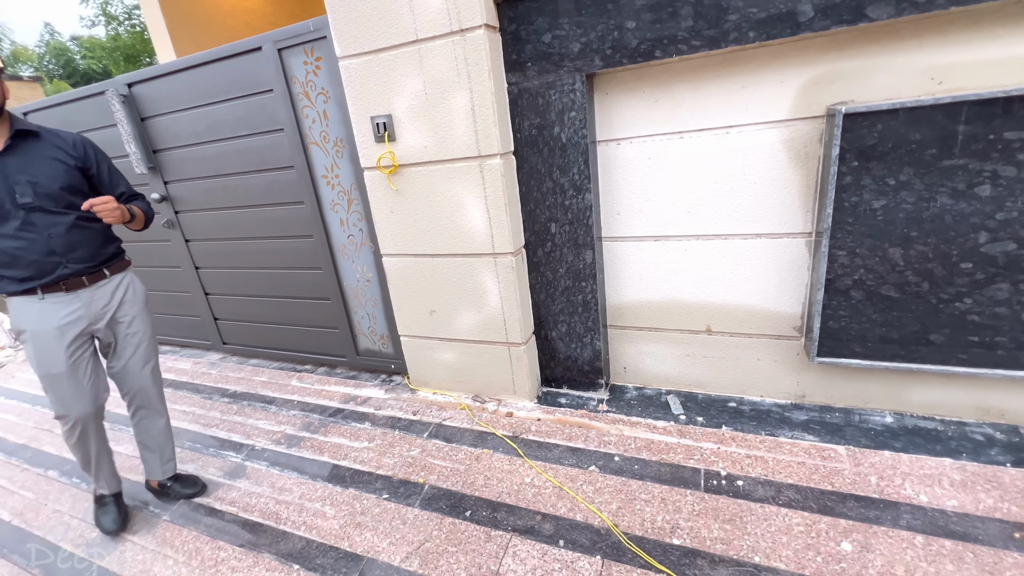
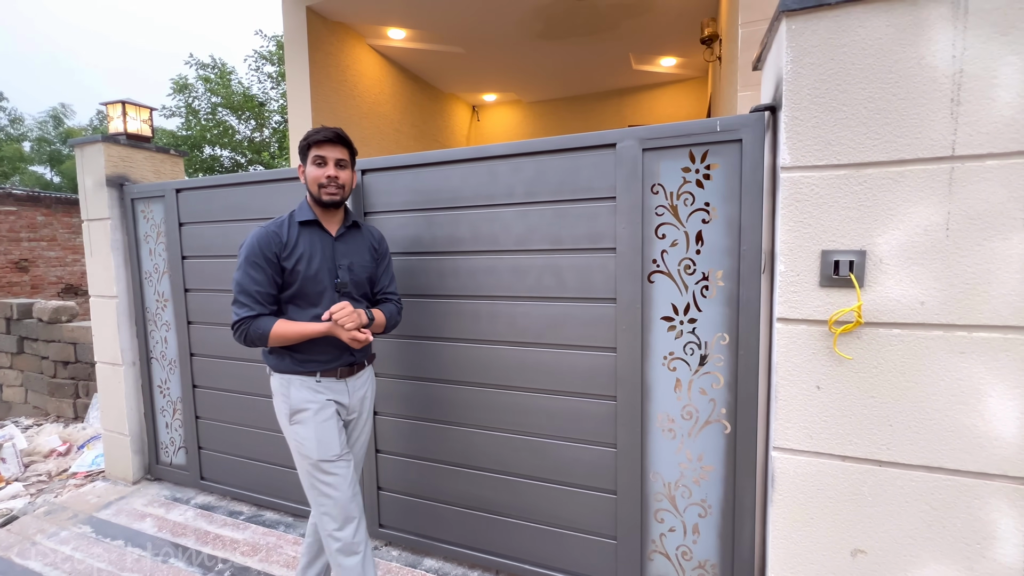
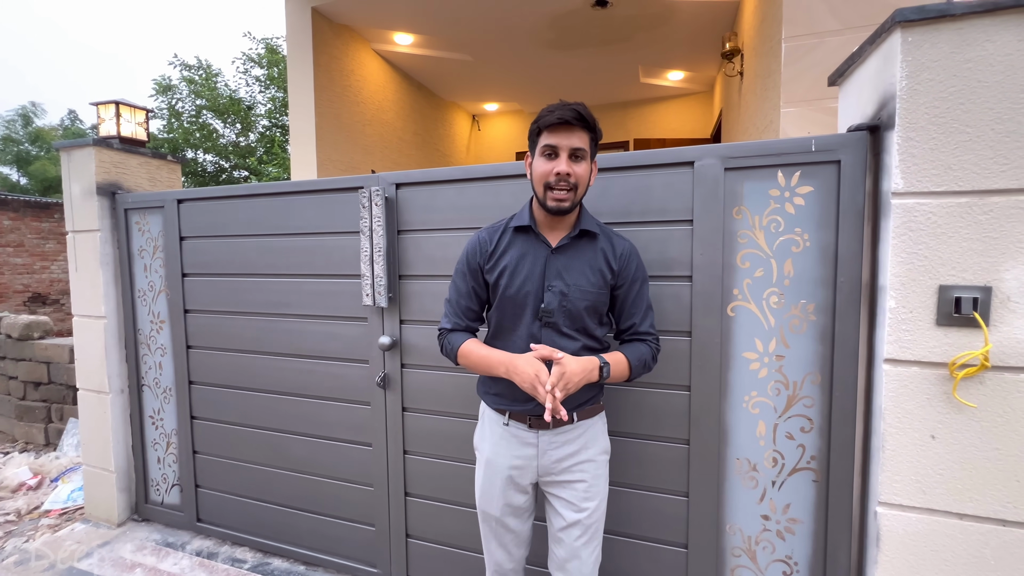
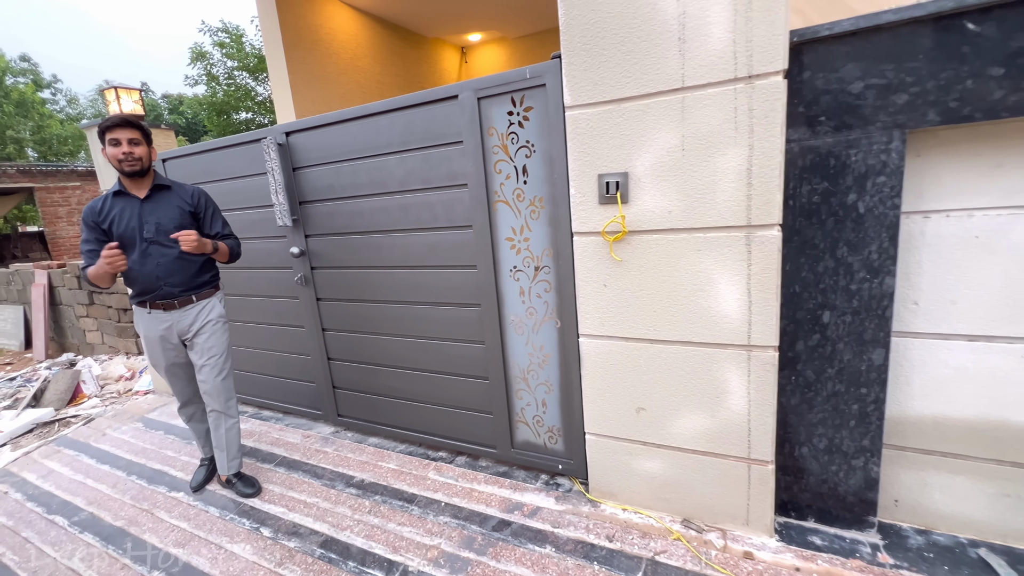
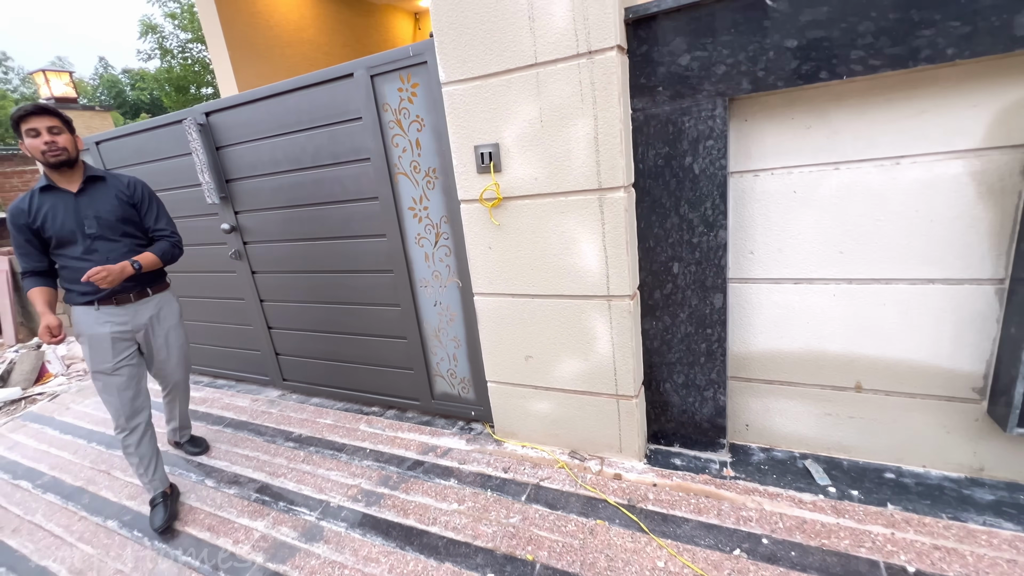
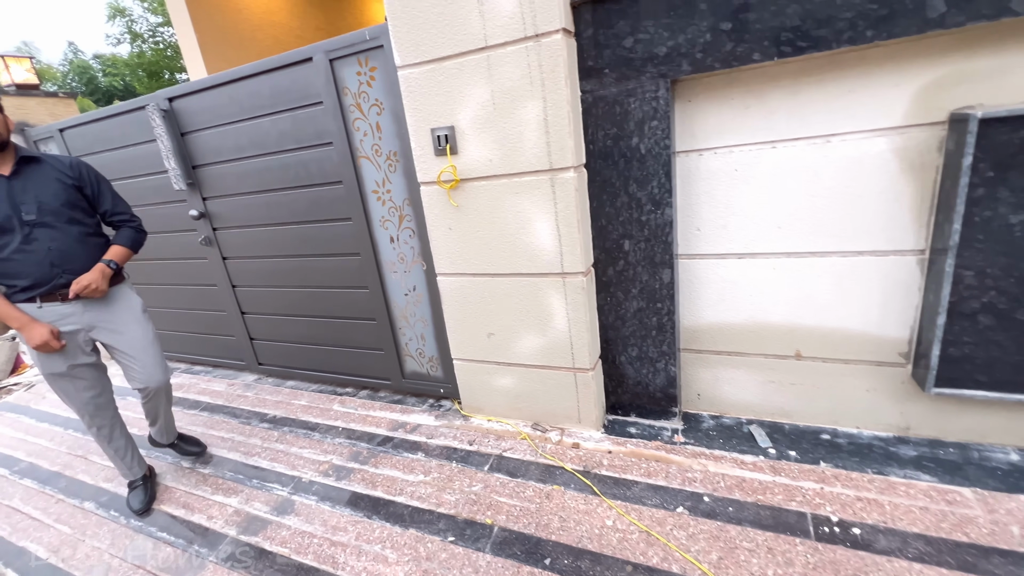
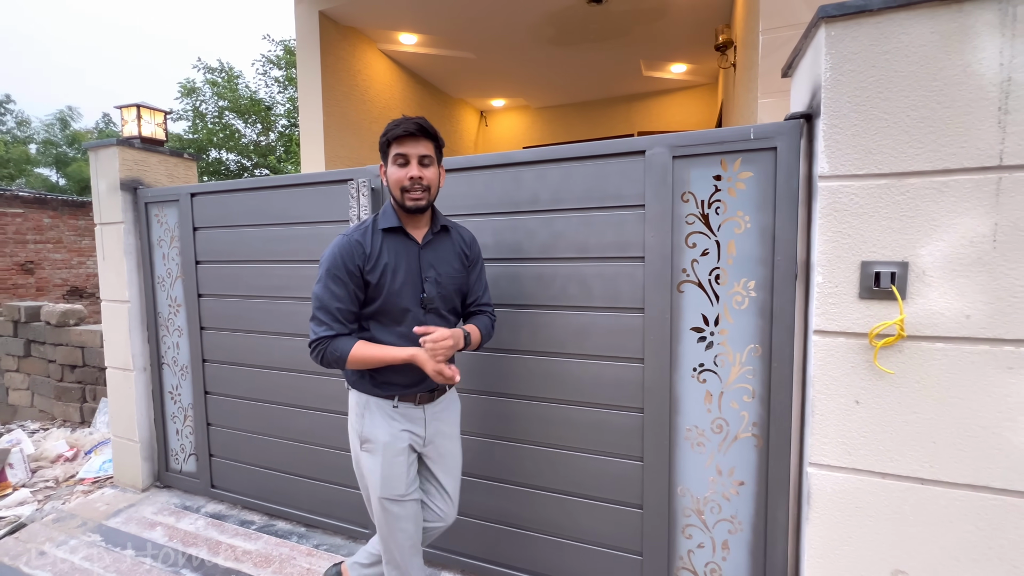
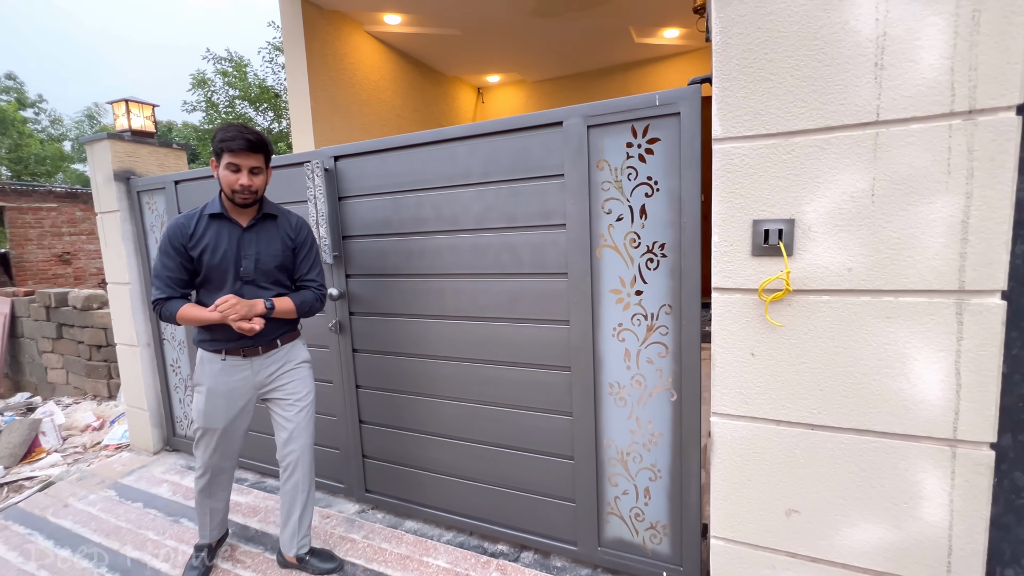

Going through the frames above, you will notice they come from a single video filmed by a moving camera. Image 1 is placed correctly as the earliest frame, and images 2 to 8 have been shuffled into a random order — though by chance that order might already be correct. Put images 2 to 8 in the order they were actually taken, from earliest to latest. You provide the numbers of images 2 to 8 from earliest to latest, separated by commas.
6, 5, 4, 8, 2, 7, 3
